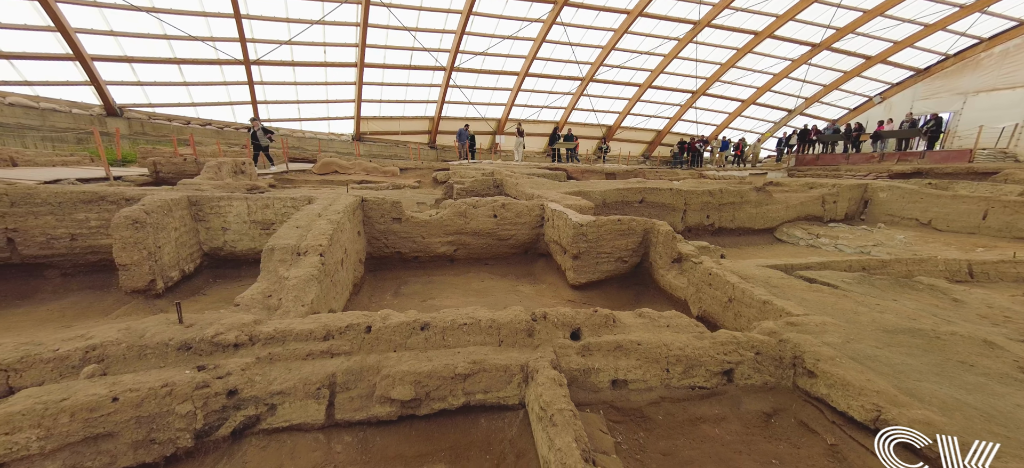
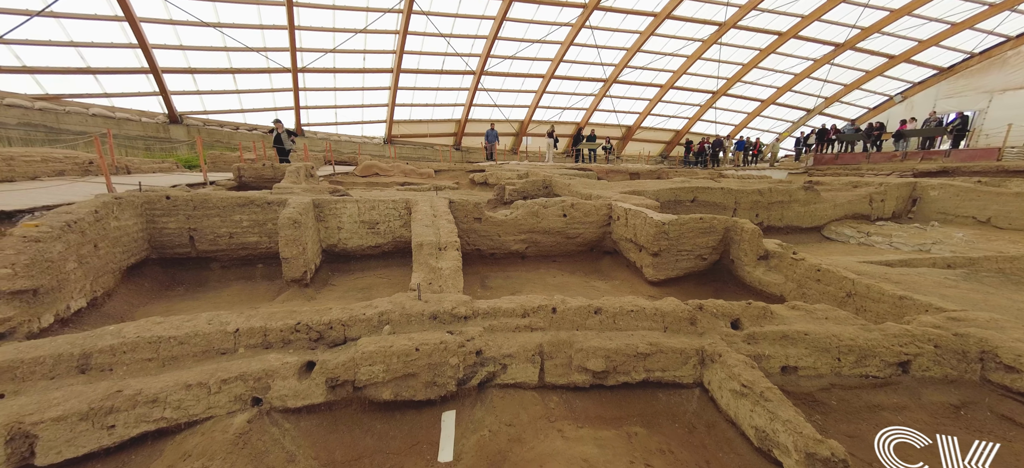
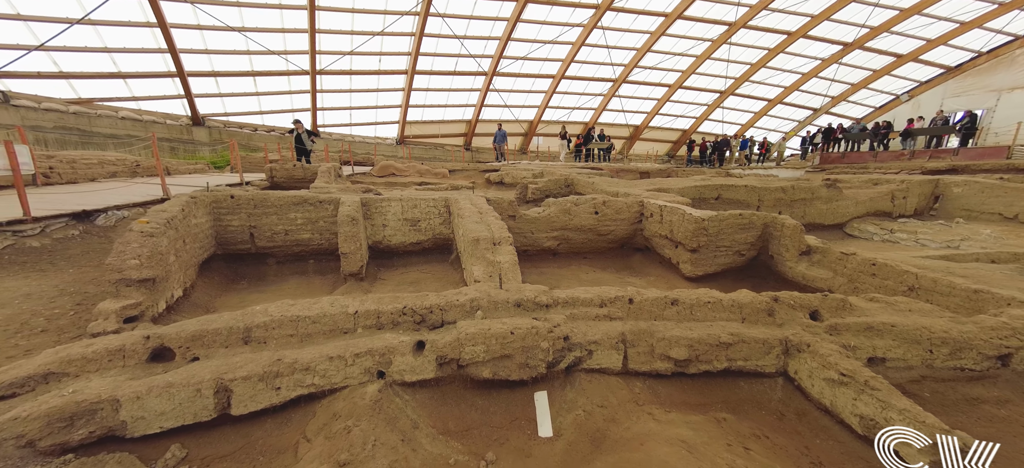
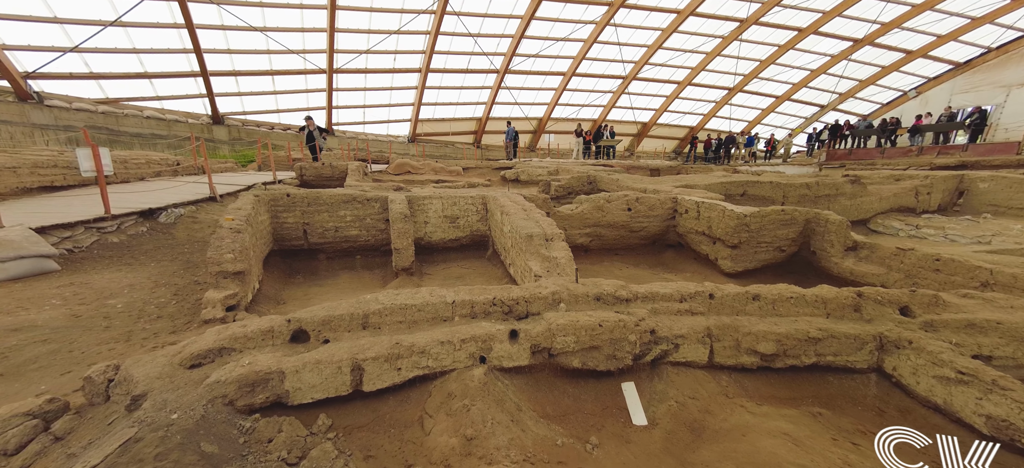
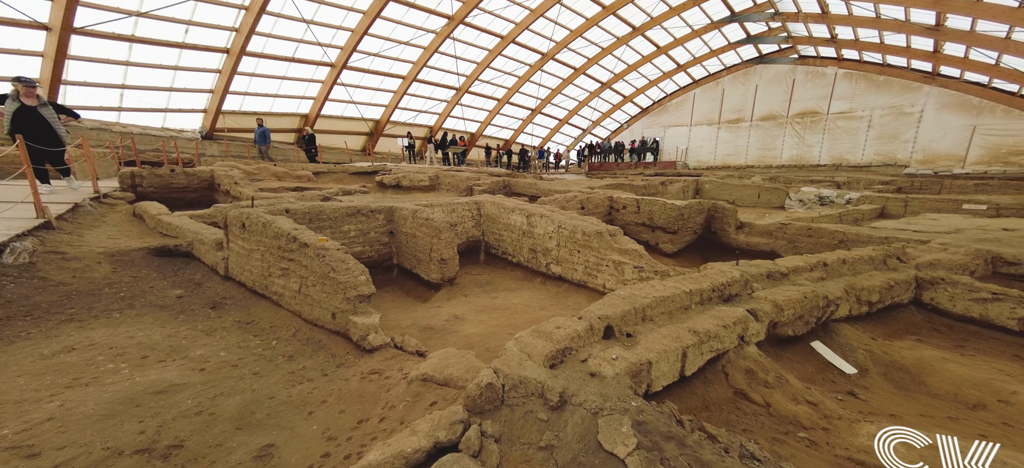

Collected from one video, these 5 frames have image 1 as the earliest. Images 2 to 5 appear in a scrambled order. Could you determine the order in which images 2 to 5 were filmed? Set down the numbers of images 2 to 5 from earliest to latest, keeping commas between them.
2, 3, 4, 5
